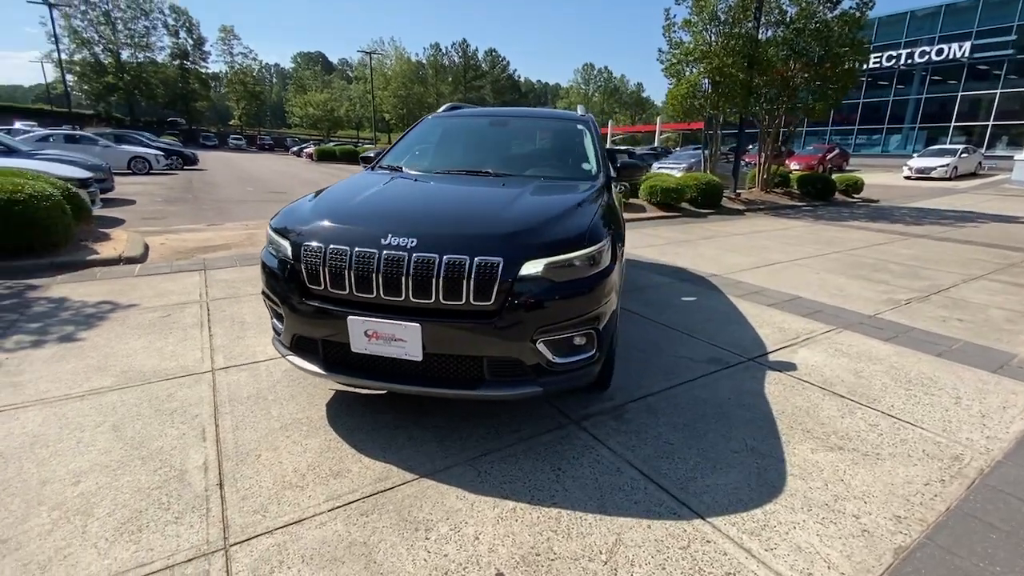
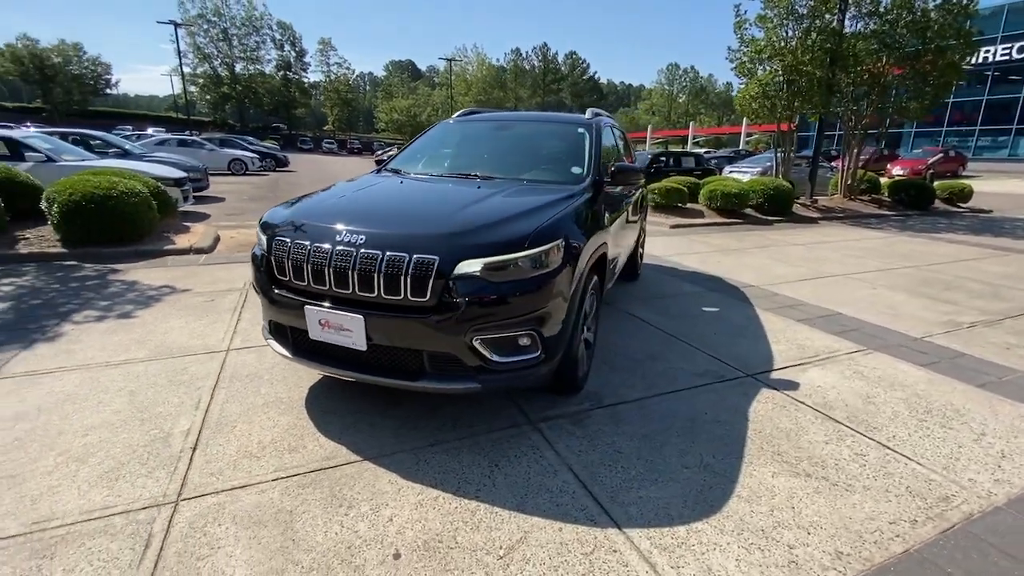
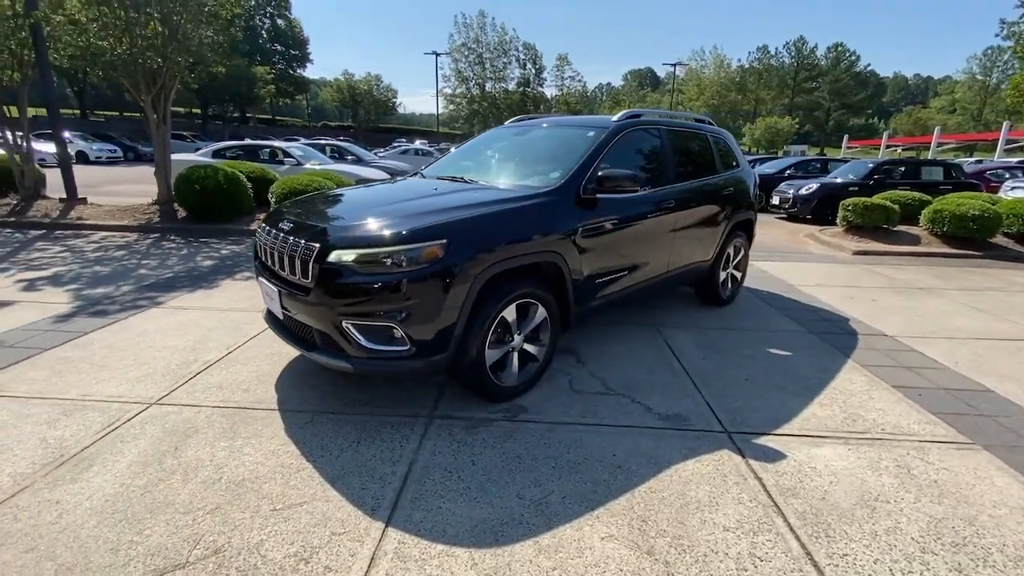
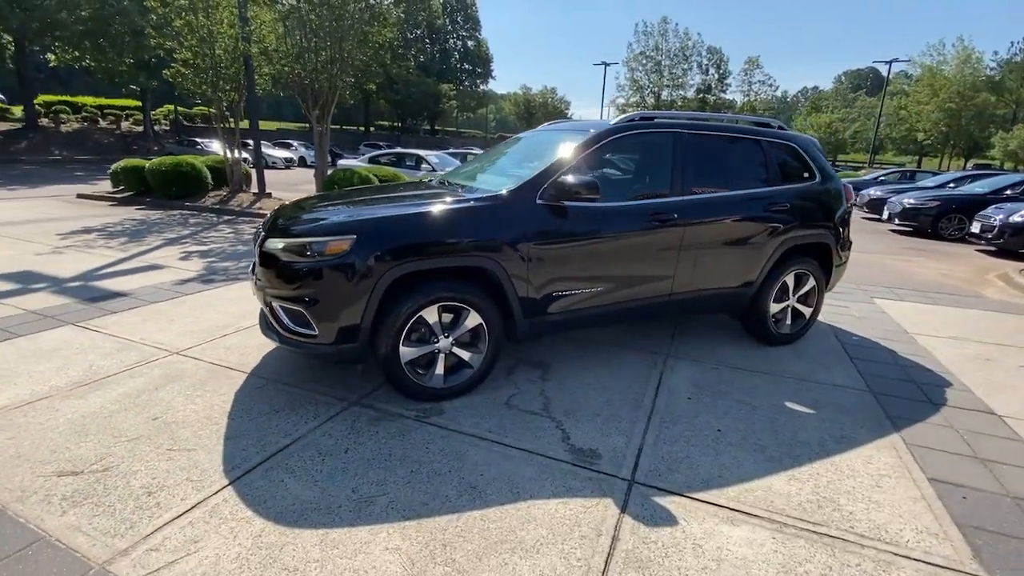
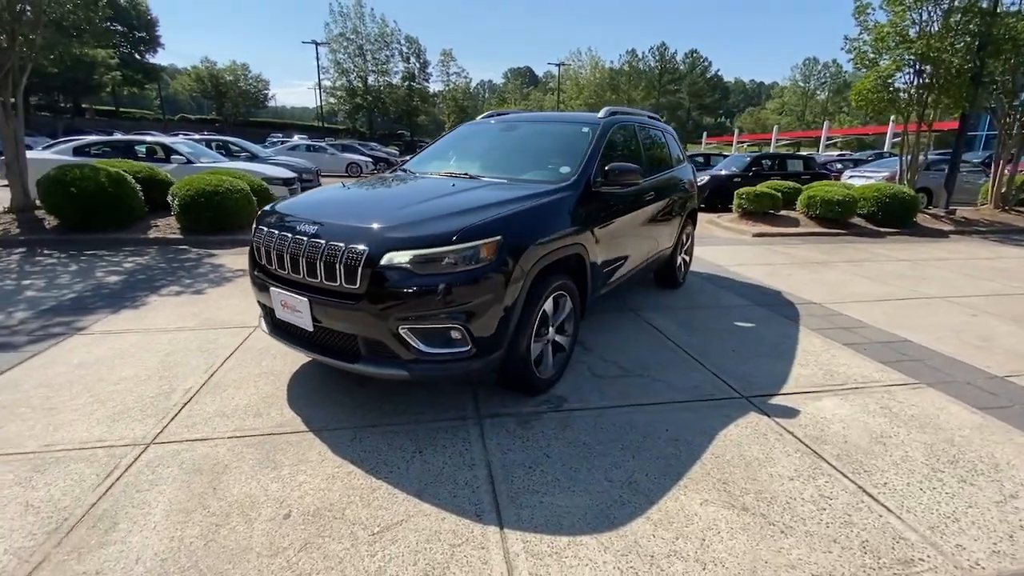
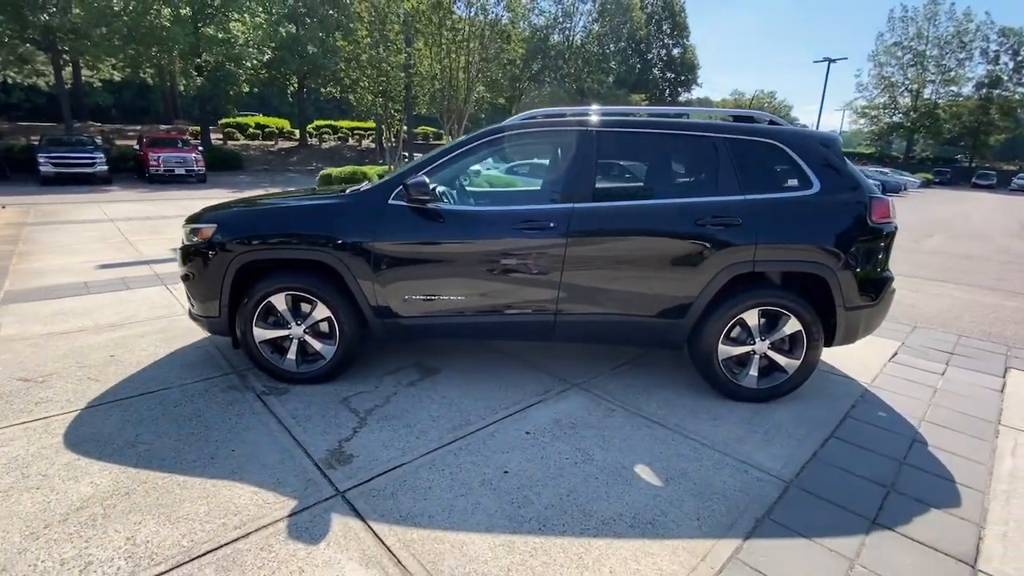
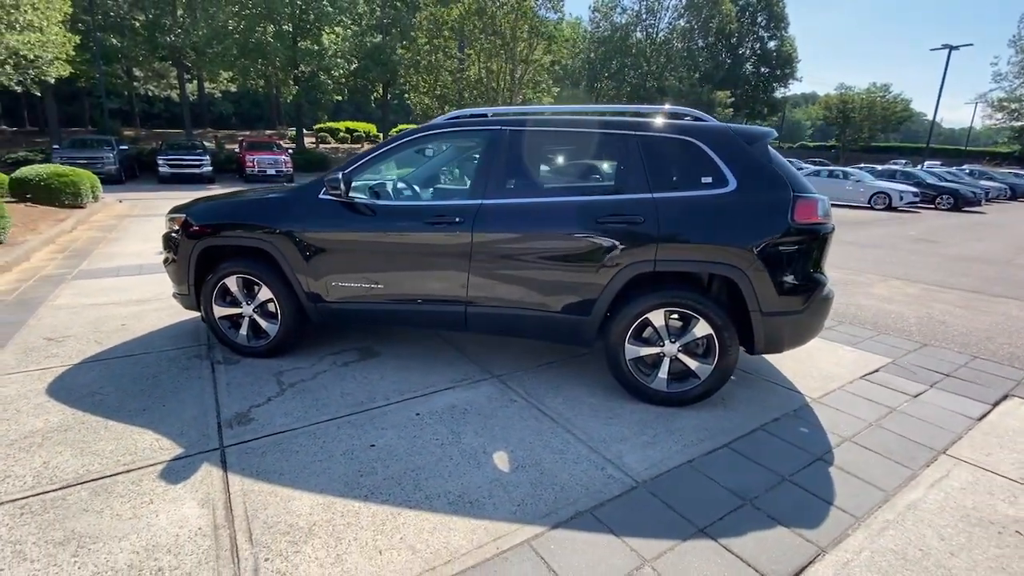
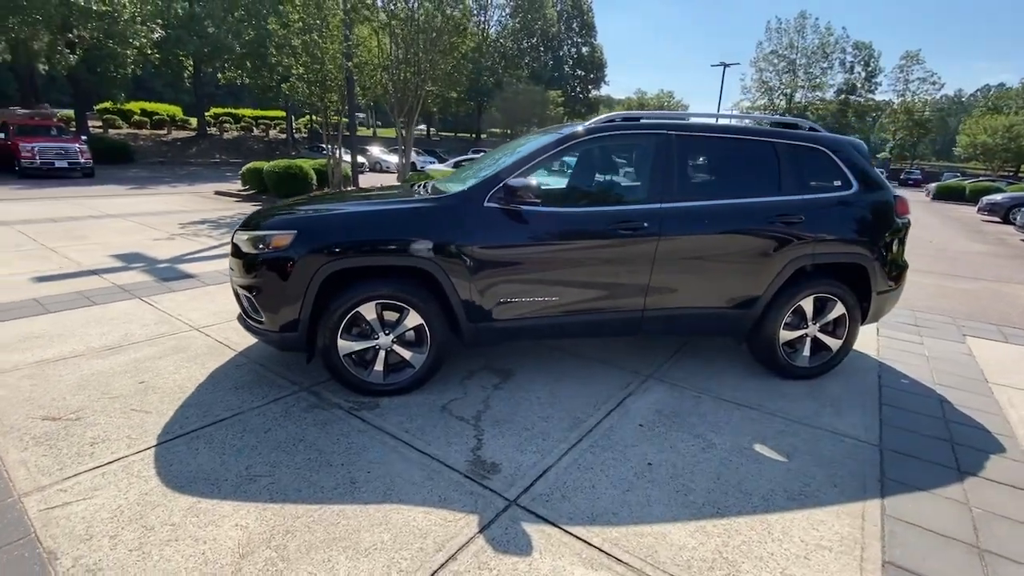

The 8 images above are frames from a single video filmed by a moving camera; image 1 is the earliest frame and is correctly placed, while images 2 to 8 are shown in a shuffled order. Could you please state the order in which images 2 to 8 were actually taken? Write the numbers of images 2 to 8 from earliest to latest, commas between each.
2, 5, 3, 4, 8, 6, 7
